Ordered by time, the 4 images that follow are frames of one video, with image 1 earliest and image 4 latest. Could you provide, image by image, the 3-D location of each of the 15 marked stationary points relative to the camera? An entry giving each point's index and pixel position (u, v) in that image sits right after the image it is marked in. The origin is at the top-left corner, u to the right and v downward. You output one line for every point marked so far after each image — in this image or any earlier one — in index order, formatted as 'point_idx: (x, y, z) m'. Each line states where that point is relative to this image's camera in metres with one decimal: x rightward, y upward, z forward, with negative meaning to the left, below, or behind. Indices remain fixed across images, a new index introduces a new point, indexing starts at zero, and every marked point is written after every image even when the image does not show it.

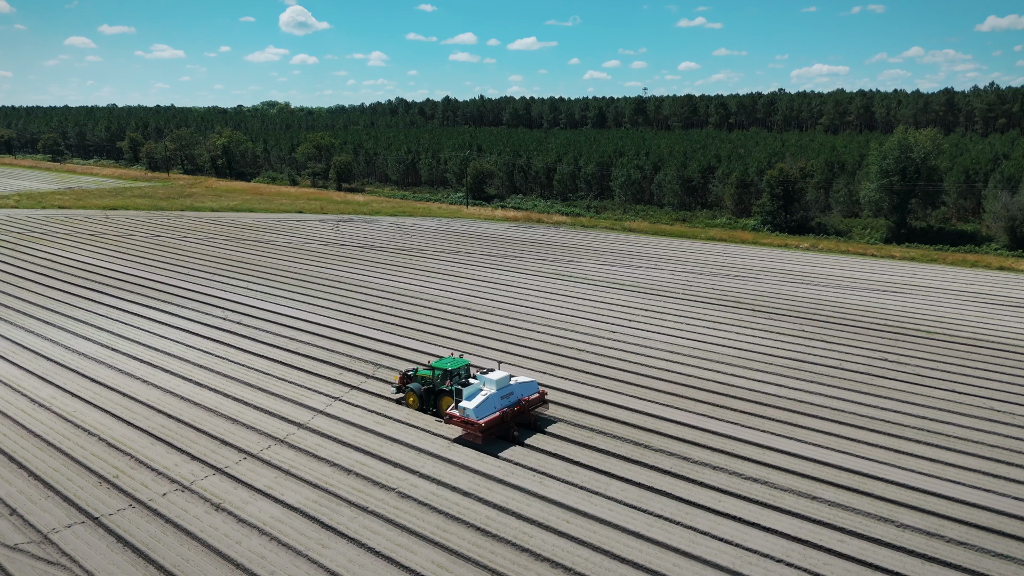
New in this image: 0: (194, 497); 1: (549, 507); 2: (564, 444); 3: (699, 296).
0: (-4.6, -3.0, +9.3) m
1: (+0.5, -3.1, +9.0) m
2: (+0.9, -2.6, +10.7) m
3: (+5.7, -0.3, +19.5) m
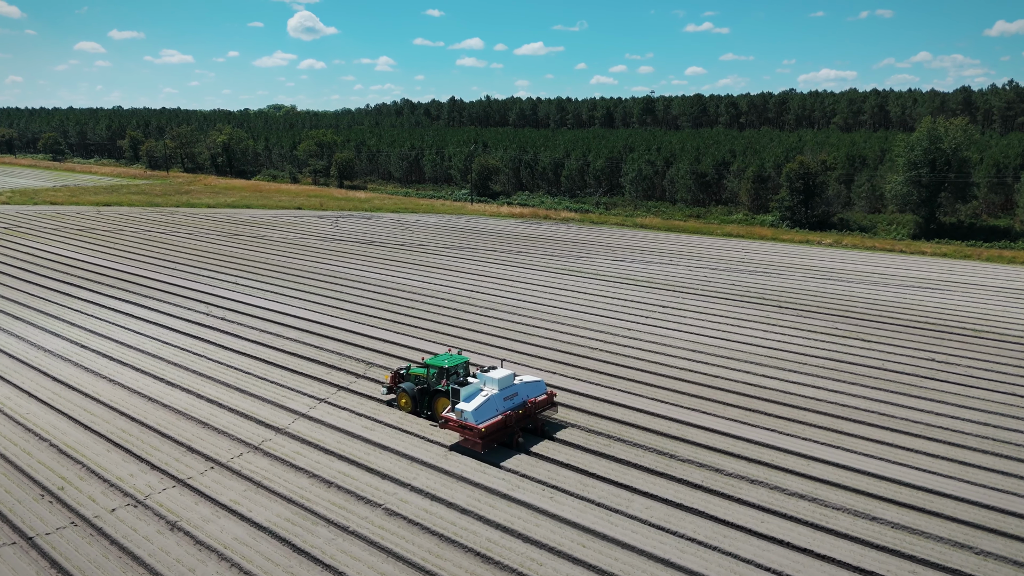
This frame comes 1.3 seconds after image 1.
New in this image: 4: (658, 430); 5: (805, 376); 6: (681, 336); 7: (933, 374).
0: (-4.6, -2.8, +8.0) m
1: (+0.6, -2.9, +7.7) m
2: (+0.9, -2.4, +9.3) m
3: (+5.9, -0.1, +18.1) m
4: (+2.3, -2.2, +10.0) m
5: (+5.6, -1.7, +12.2) m
6: (+3.8, -1.1, +14.5) m
7: (+8.1, -1.7, +12.4) m
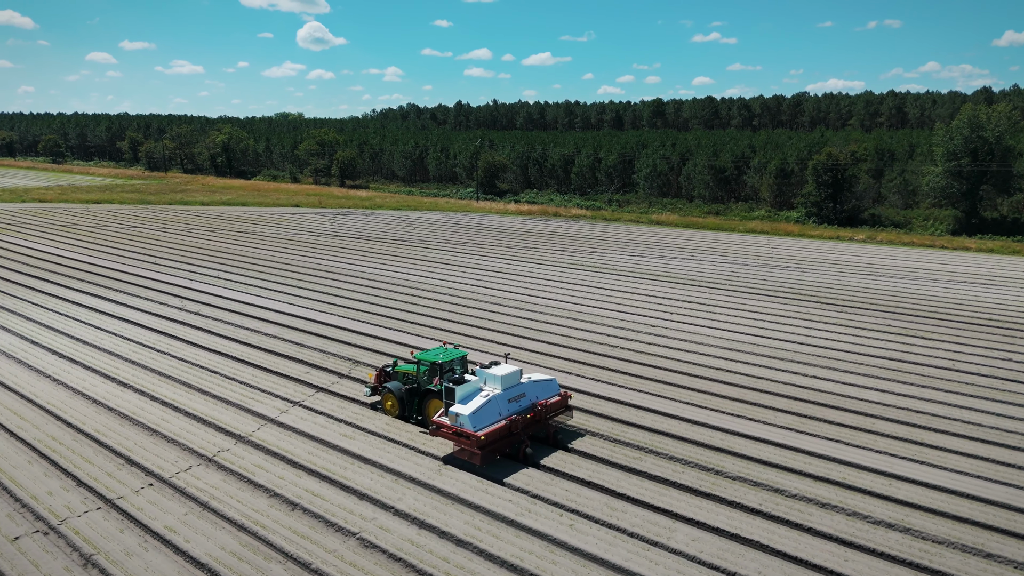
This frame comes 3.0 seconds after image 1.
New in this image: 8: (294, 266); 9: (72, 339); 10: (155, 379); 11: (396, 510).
0: (-4.5, -2.5, +6.3) m
1: (+0.7, -2.6, +5.9) m
2: (+1.0, -2.1, +7.6) m
3: (+6.1, 0.0, +16.4) m
4: (+2.4, -2.0, +8.2) m
5: (+5.8, -1.5, +10.4) m
6: (+4.0, -0.9, +12.7) m
7: (+8.3, -1.4, +10.5) m
8: (-6.7, +0.7, +19.5) m
9: (-8.4, -1.0, +12.2) m
10: (-5.8, -1.5, +10.4) m
11: (-1.2, -2.4, +6.8) m
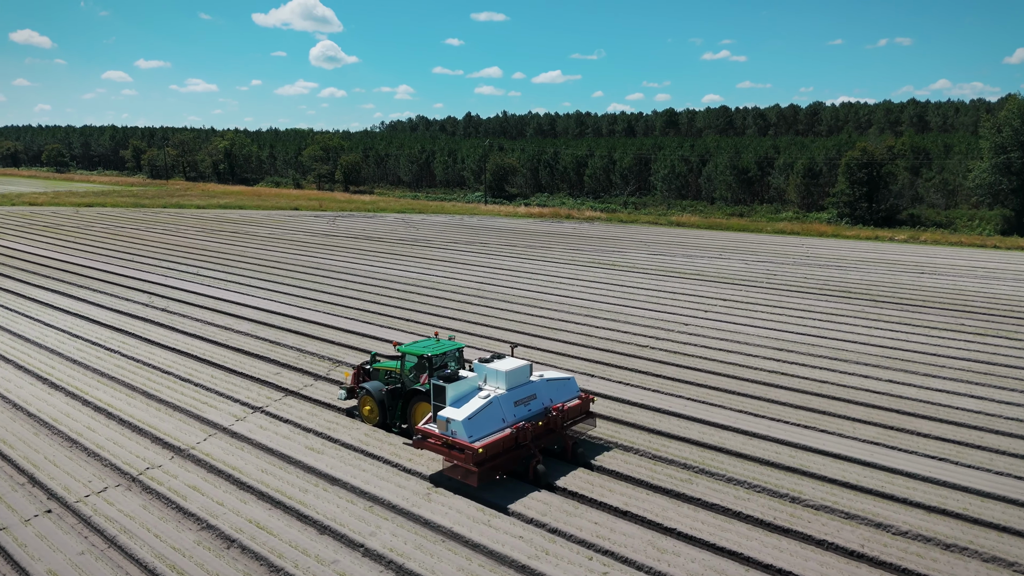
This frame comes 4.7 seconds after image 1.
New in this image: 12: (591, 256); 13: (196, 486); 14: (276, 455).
0: (-4.4, -2.2, +4.6) m
1: (+0.7, -2.2, +4.1) m
2: (+1.1, -1.8, +5.8) m
3: (+6.3, 0.0, +14.5) m
4: (+2.5, -1.7, +6.4) m
5: (+5.9, -1.3, +8.6) m
6: (+4.2, -0.7, +10.9) m
7: (+8.4, -1.2, +8.6) m
8: (-6.4, +0.7, +17.9) m
9: (-8.2, -0.8, +10.6) m
10: (-5.6, -1.2, +8.7) m
11: (-1.2, -2.1, +5.0) m
12: (+2.3, +0.9, +19.2) m
13: (-3.0, -1.9, +6.0) m
14: (-2.5, -1.7, +6.6) m
